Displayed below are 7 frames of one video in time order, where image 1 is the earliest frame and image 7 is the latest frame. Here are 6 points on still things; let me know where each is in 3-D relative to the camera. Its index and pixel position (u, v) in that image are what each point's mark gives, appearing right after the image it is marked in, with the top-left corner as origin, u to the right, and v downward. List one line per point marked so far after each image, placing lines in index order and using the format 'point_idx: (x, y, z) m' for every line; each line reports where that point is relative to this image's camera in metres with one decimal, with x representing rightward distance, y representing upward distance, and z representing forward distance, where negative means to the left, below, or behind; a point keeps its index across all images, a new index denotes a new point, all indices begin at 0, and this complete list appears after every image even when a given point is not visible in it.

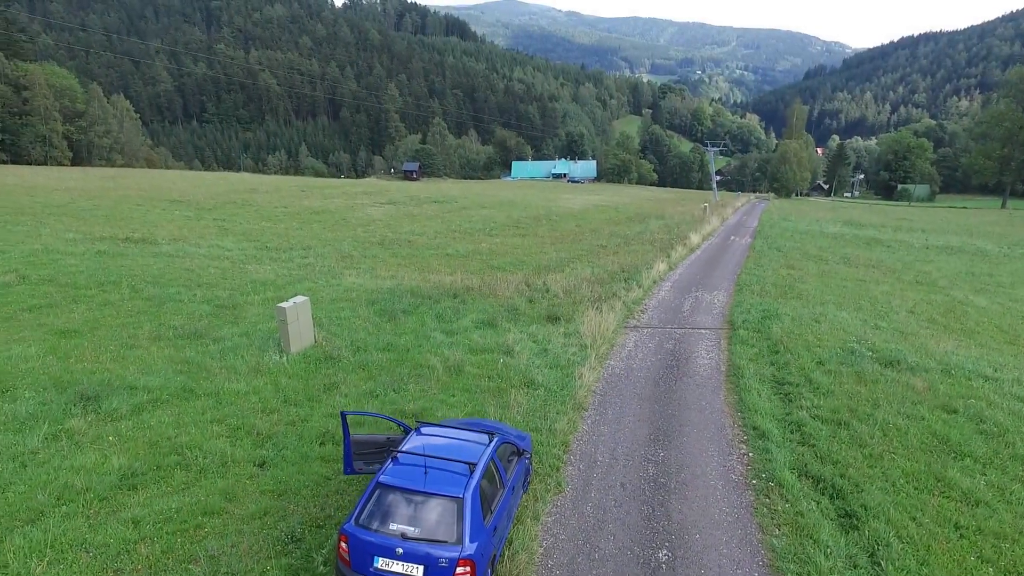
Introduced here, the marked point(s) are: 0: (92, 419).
0: (-4.3, -1.3, +6.3) m
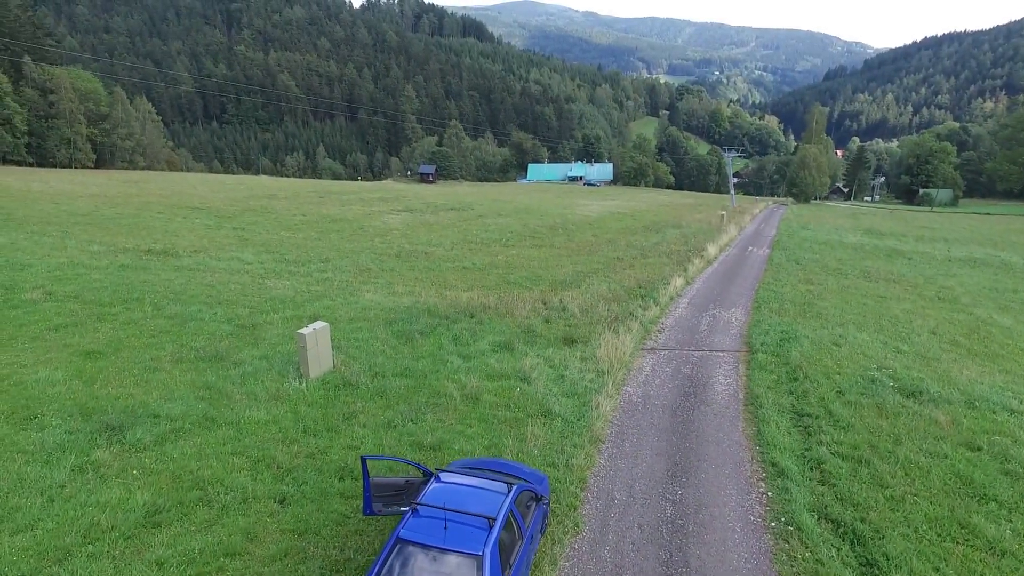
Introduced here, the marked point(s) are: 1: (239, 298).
0: (-4.1, -1.7, +6.4) m
1: (-5.5, -0.2, +12.5) m
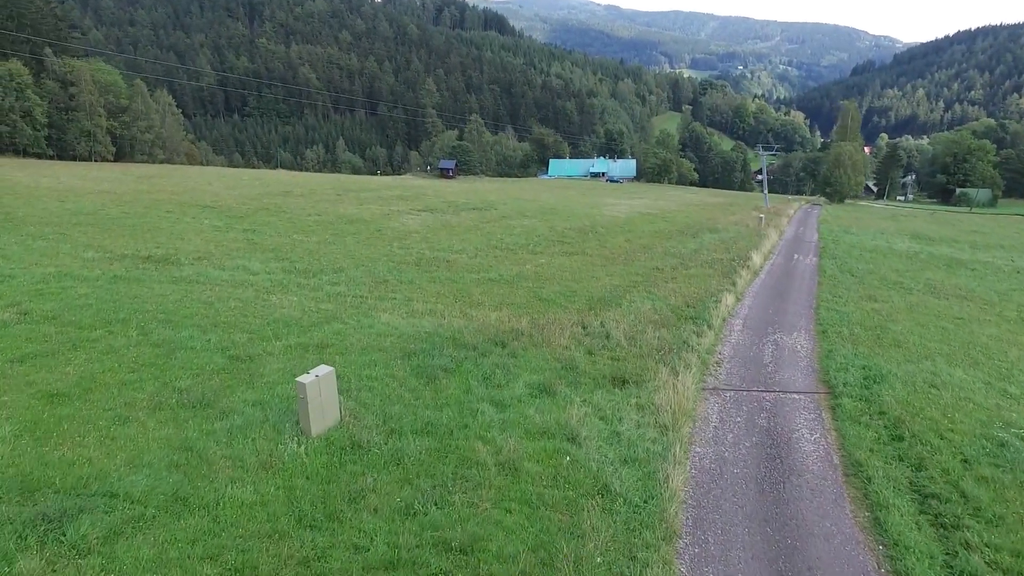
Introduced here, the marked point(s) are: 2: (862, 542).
0: (-3.7, -2.1, +4.9) m
1: (-4.9, -0.6, +11.0) m
2: (+3.4, -2.5, +6.0) m
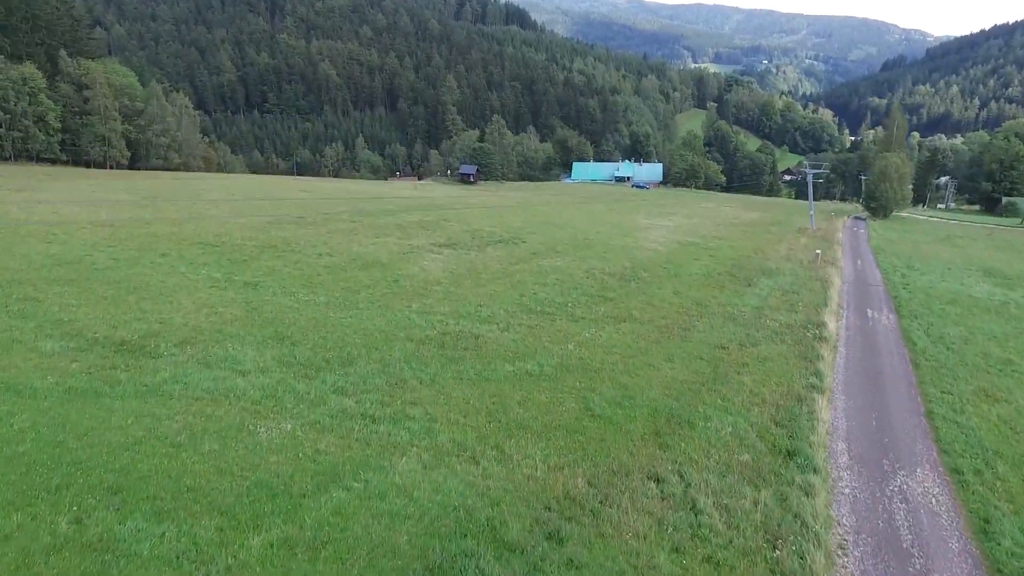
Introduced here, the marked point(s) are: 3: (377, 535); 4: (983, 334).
0: (-3.1, -4.3, +2.3) m
1: (-4.1, -2.6, +8.4) m
2: (+4.0, -4.7, +3.1) m
3: (-1.7, -3.0, +7.6) m
4: (+14.9, -1.4, +19.7) m
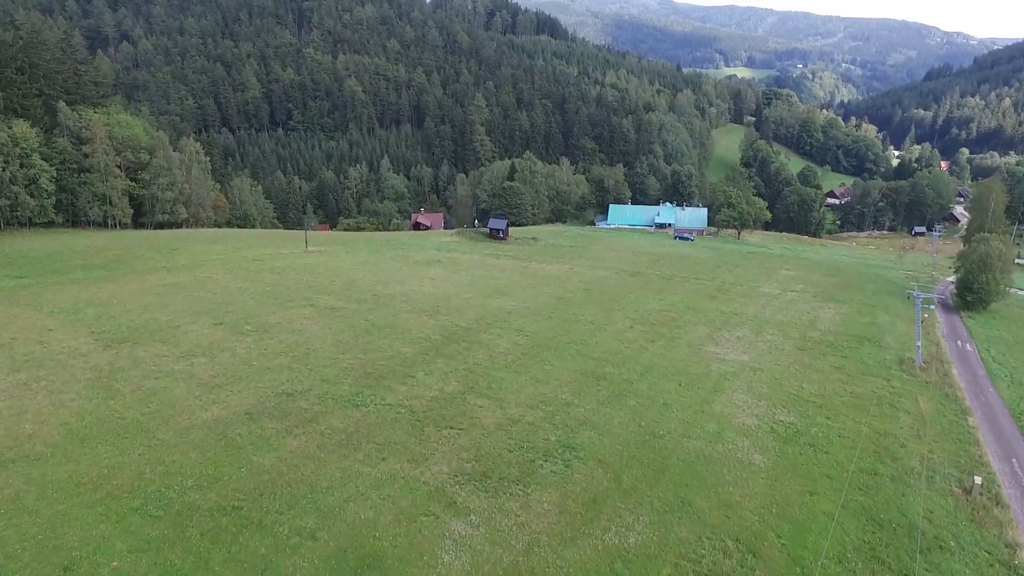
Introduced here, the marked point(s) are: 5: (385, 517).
0: (-2.5, -12.4, -4.8) m
1: (-3.2, -10.8, +1.3) m
2: (+4.6, -13.0, -4.2) m
3: (-0.8, -11.2, +0.4) m
4: (+16.2, -9.9, +11.9) m
5: (-3.7, -6.7, +18.0) m
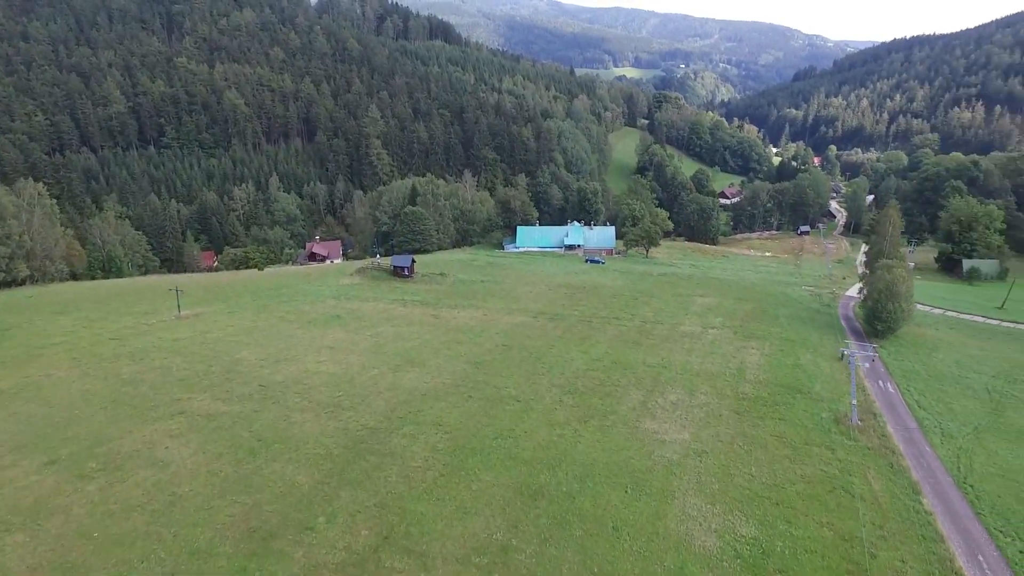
0: (+0.1, -16.9, -9.5) m
1: (-1.7, -15.3, -3.6) m
2: (+7.0, -17.0, -7.9) m
3: (+0.8, -15.6, -4.1) m
4: (+15.9, -13.4, +9.8) m
5: (-4.9, -11.3, +12.8) m
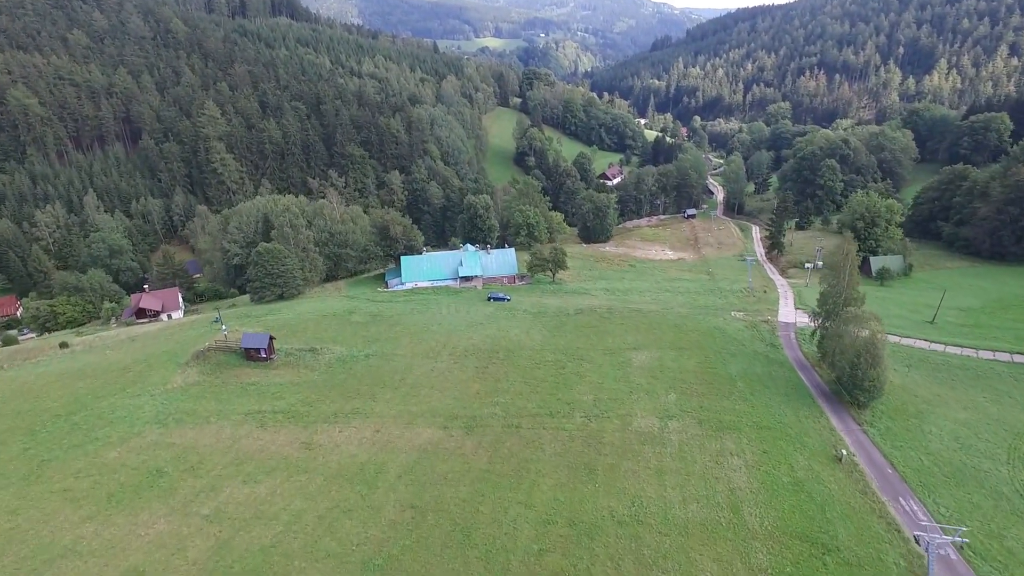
0: (+7.3, -26.0, -21.8) m
1: (+4.4, -24.4, -16.4) m
2: (+13.8, -25.5, -18.9) m
3: (+6.9, -24.5, -16.4) m
4: (+18.8, -20.5, -0.1) m
5: (-2.3, -20.2, -1.1) m
